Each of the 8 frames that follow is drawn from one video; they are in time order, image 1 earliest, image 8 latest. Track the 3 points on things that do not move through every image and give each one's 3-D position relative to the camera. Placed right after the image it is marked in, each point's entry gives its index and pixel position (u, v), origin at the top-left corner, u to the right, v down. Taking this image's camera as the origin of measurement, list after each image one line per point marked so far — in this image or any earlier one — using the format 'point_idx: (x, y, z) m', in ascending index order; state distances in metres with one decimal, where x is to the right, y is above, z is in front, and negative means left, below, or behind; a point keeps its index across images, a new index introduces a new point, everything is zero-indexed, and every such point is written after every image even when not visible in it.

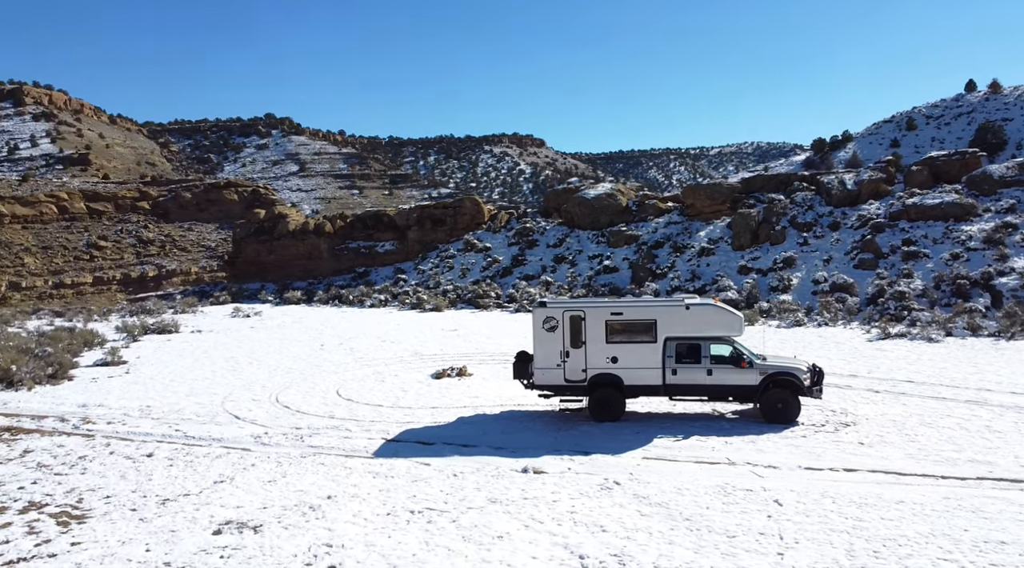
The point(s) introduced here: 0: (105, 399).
0: (-7.0, -2.0, +13.5) m
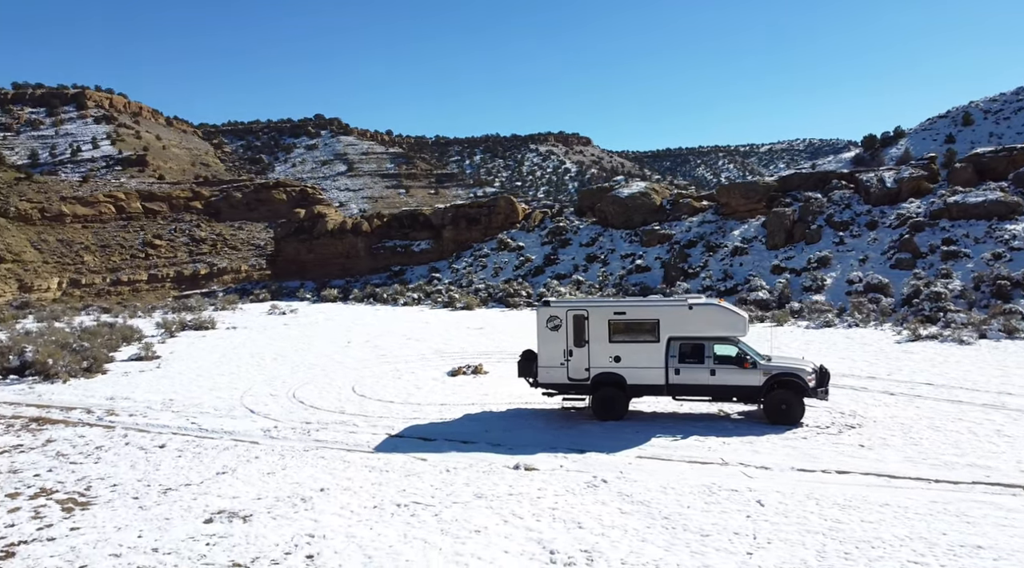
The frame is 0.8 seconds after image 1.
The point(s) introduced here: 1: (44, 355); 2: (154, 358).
0: (-6.8, -1.9, +14.1) m
1: (-9.5, -1.4, +15.9) m
2: (-8.2, -1.7, +18.1) m
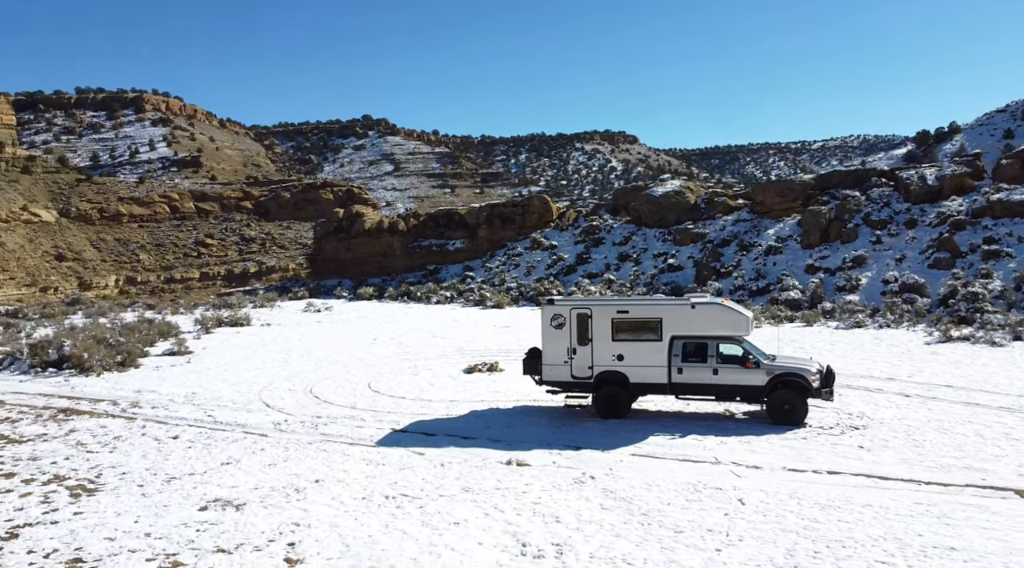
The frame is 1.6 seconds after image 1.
0: (-6.6, -1.9, +14.6) m
1: (-9.1, -1.4, +16.6) m
2: (-7.7, -1.7, +18.7) m
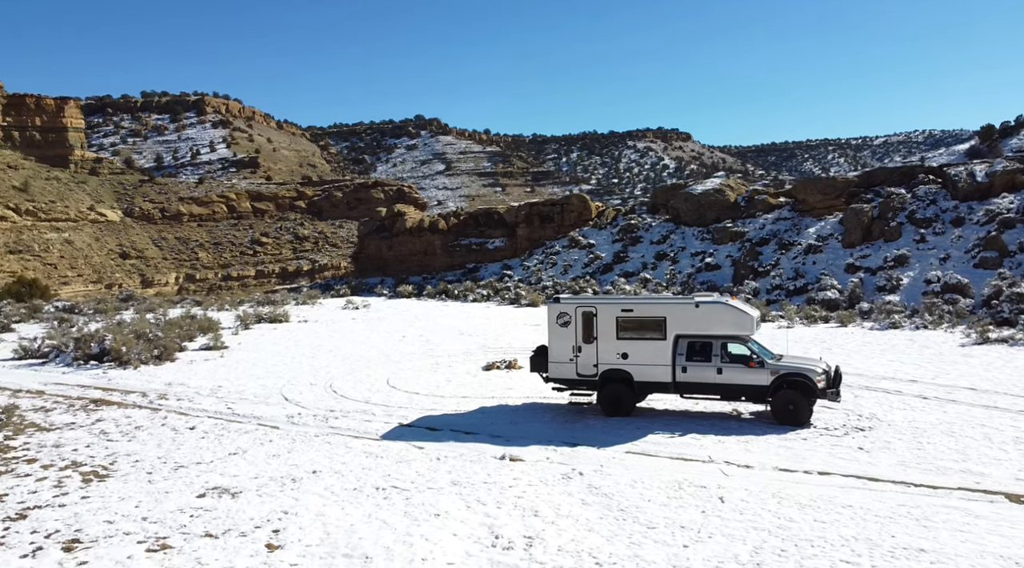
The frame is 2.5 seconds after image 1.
0: (-6.2, -1.8, +15.2) m
1: (-8.7, -1.3, +17.4) m
2: (-7.1, -1.6, +19.4) m
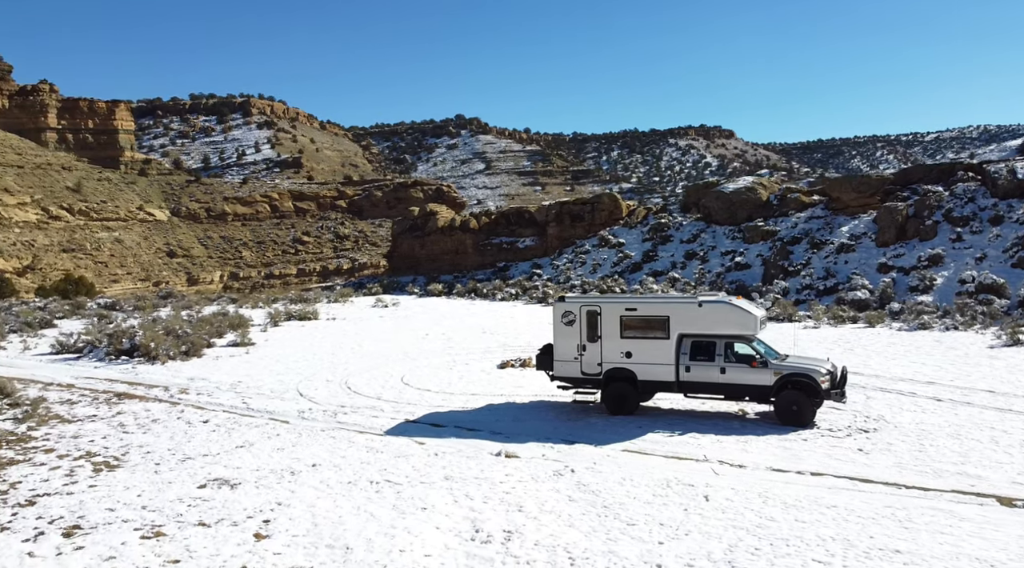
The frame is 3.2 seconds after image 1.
0: (-6.0, -1.8, +15.6) m
1: (-8.3, -1.3, +17.9) m
2: (-6.6, -1.5, +19.9) m
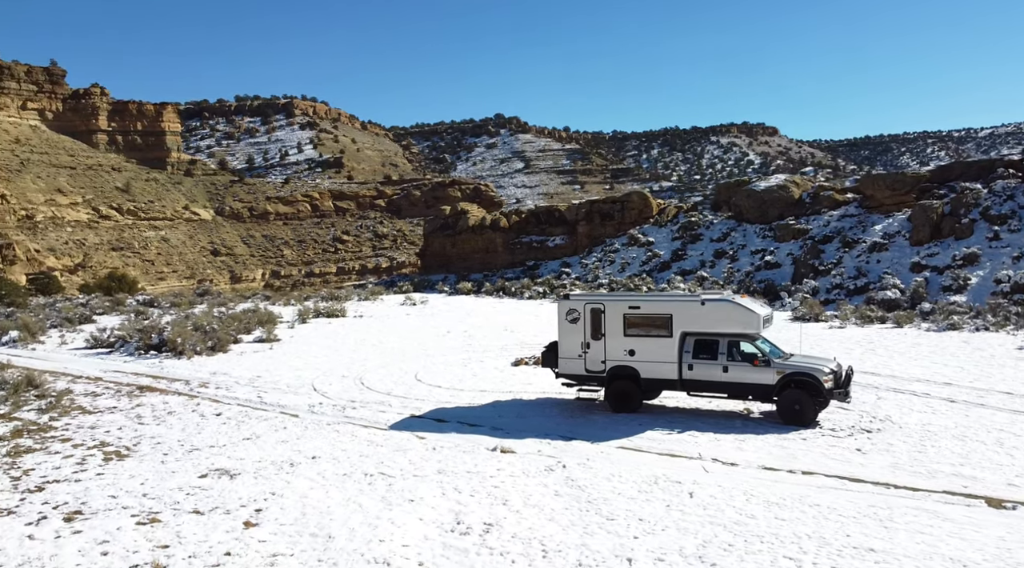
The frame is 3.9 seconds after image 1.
0: (-5.7, -1.7, +16.0) m
1: (-7.9, -1.2, +18.4) m
2: (-6.1, -1.5, +20.3) m
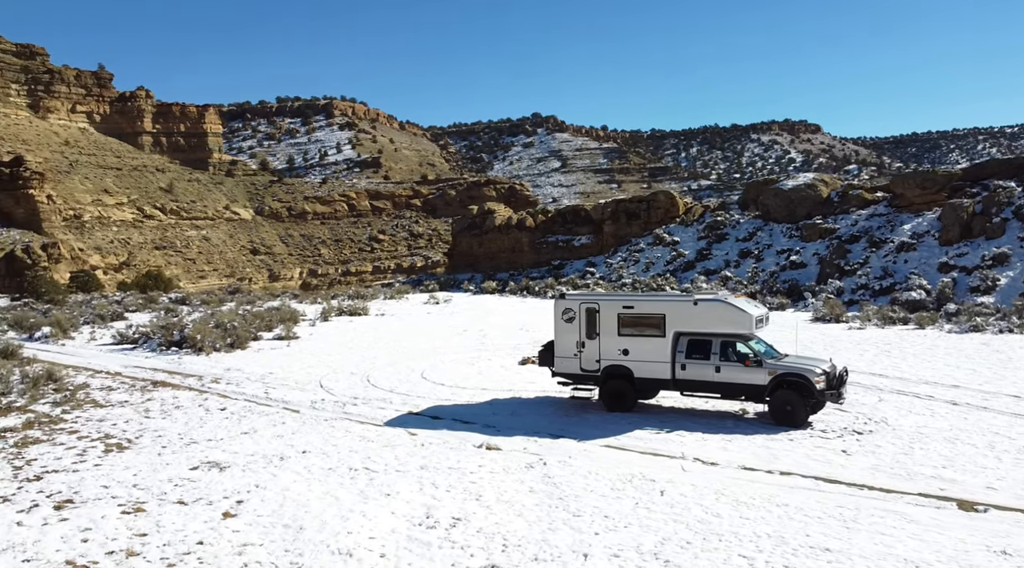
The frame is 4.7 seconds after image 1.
0: (-5.5, -1.7, +16.4) m
1: (-7.6, -1.2, +18.9) m
2: (-5.8, -1.4, +20.7) m
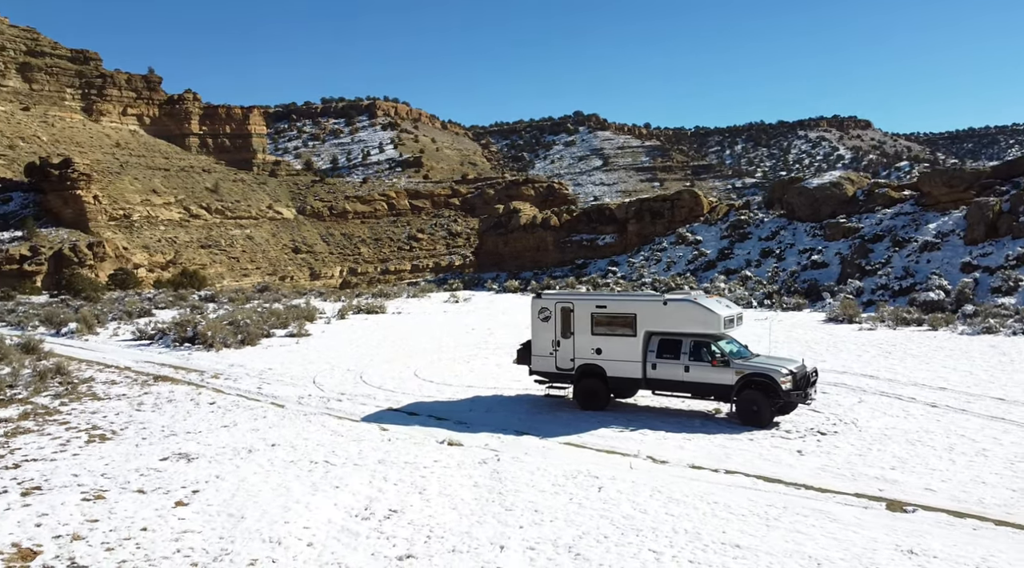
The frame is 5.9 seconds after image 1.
0: (-5.6, -1.7, +16.9) m
1: (-7.5, -1.1, +19.6) m
2: (-5.6, -1.4, +21.2) m
